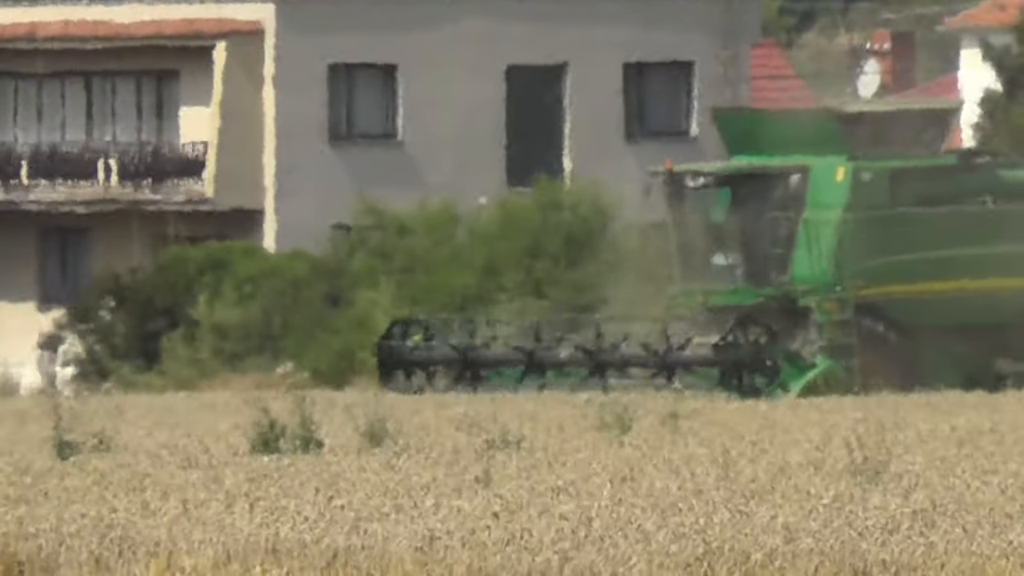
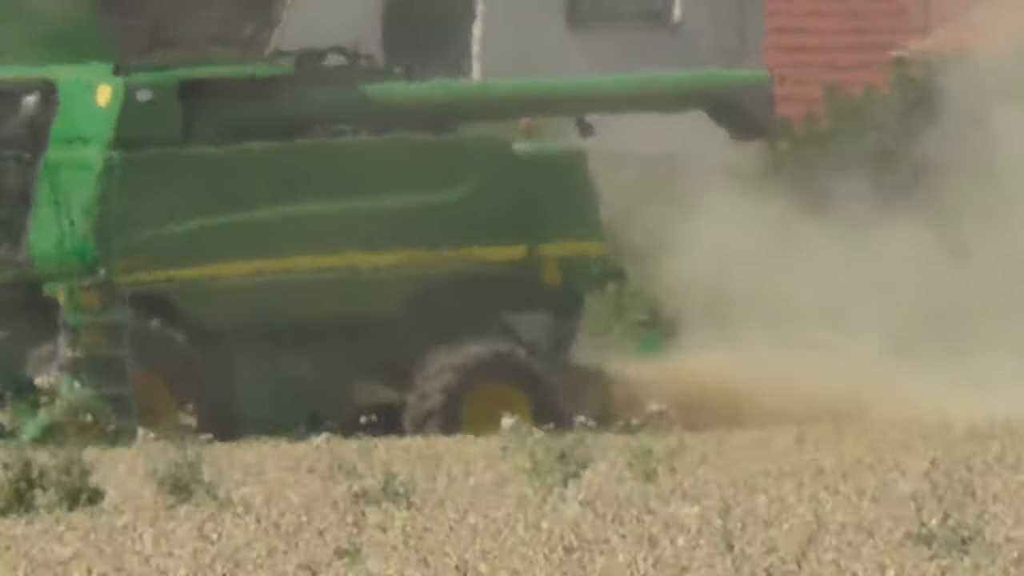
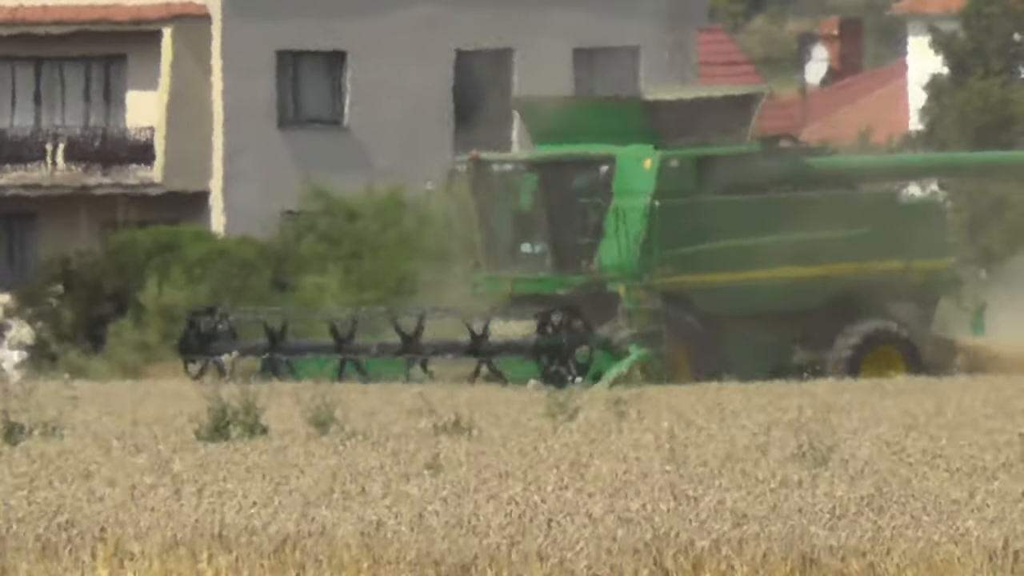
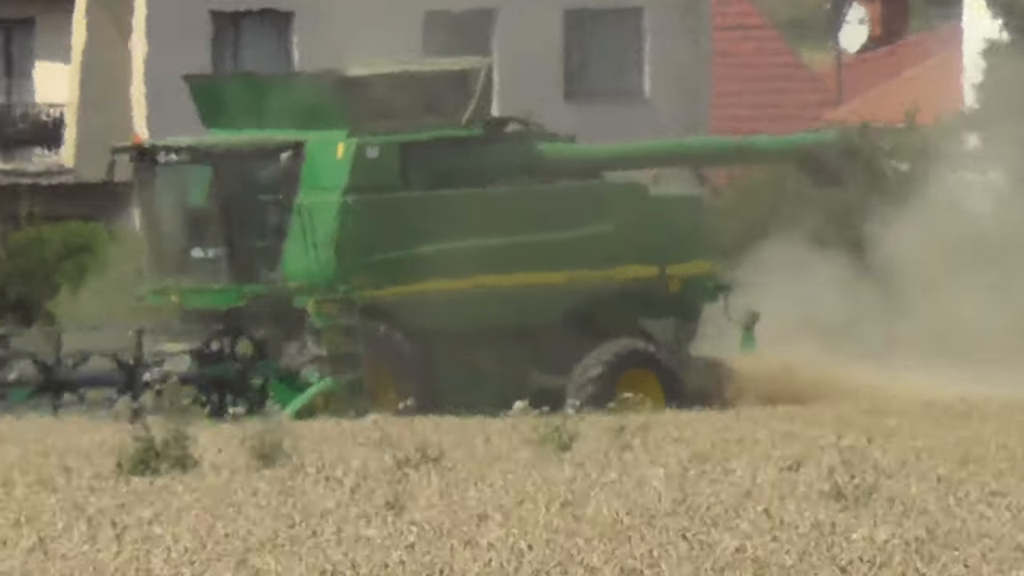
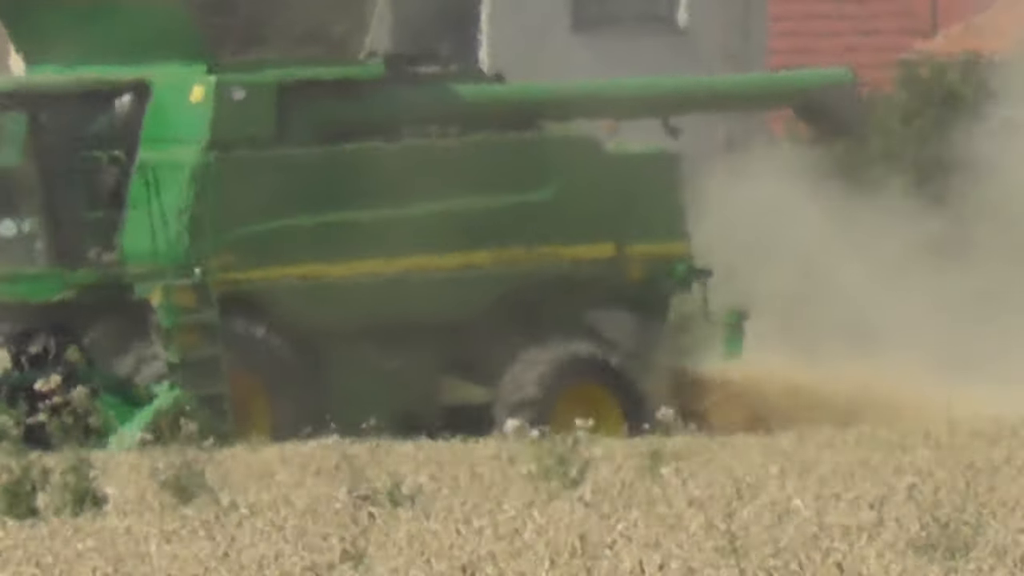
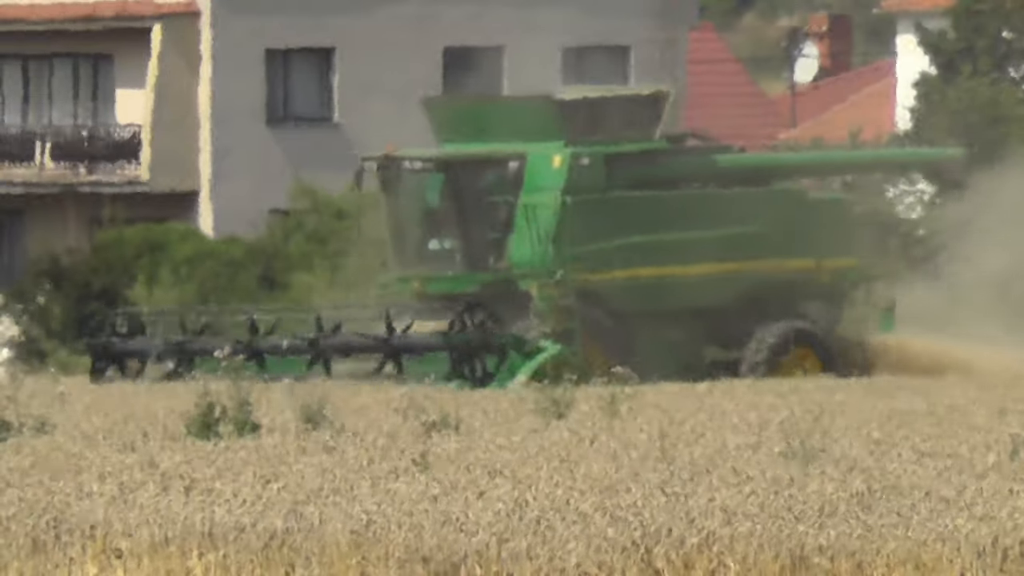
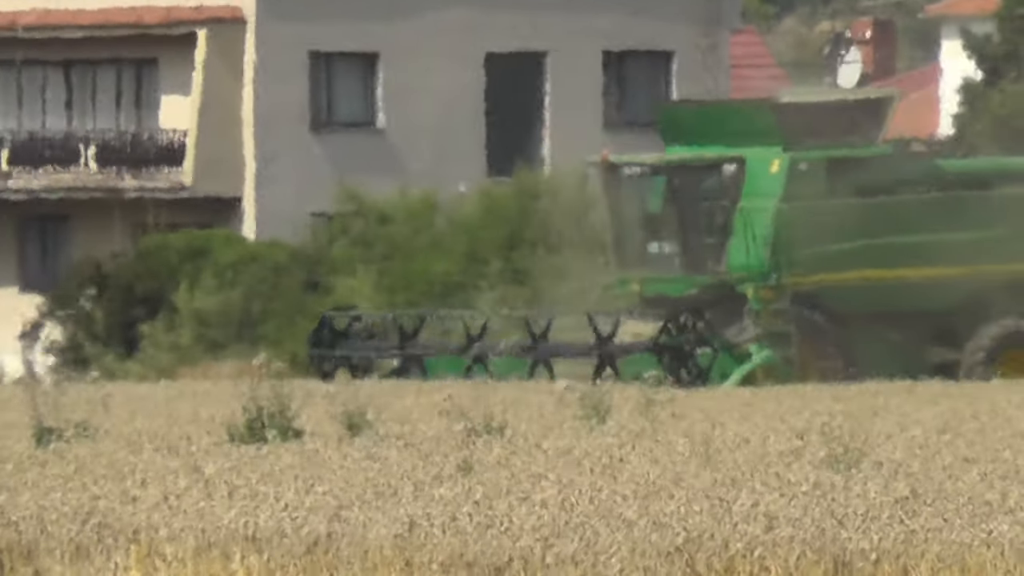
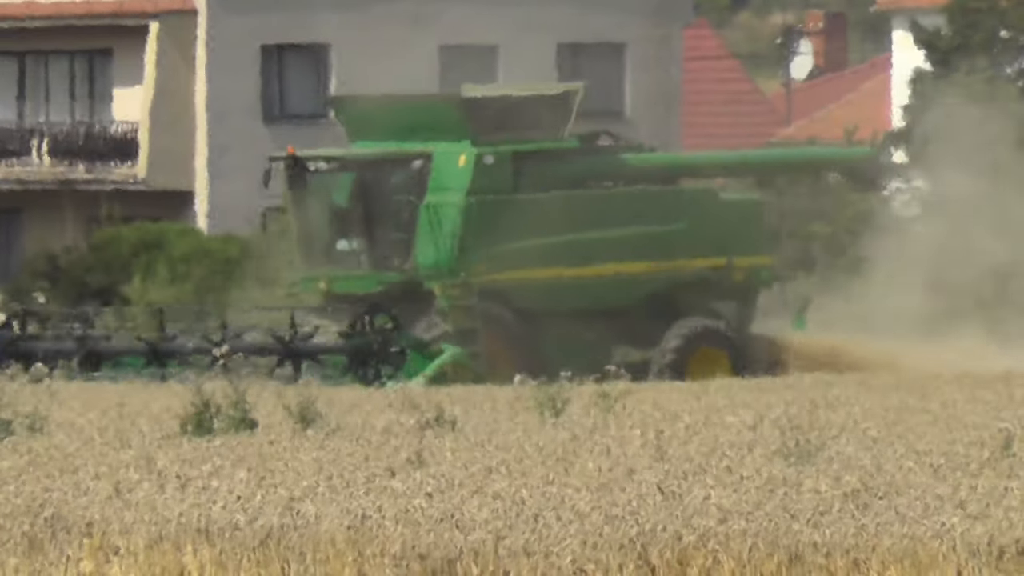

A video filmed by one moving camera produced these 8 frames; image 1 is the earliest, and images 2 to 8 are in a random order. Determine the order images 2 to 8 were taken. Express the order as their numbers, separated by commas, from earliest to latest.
7, 3, 6, 8, 4, 5, 2
